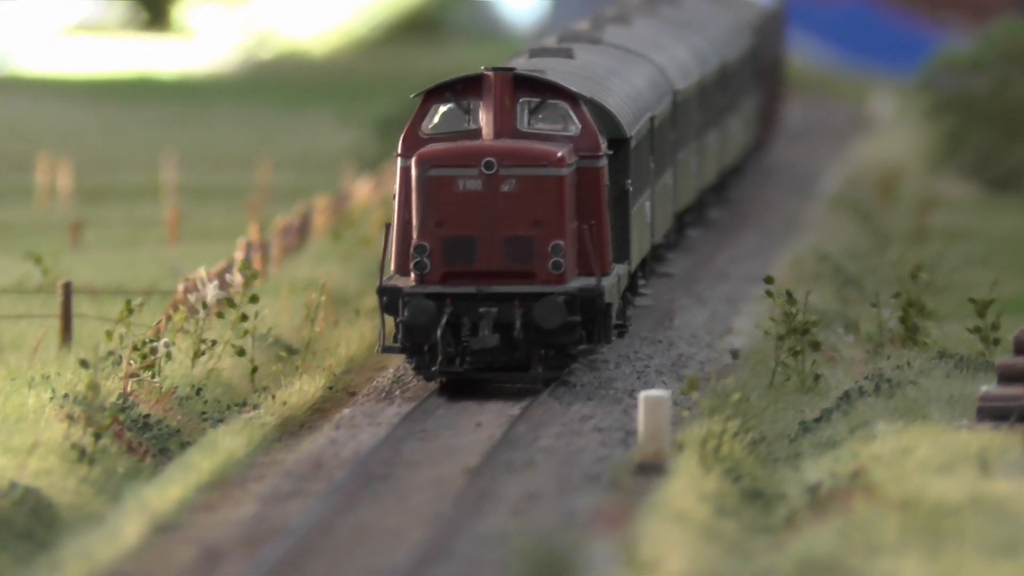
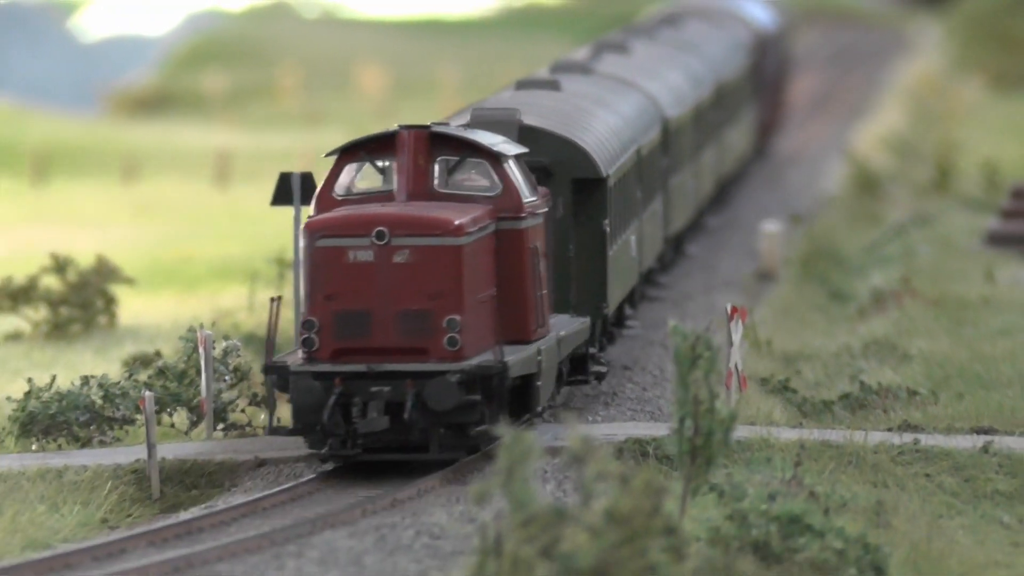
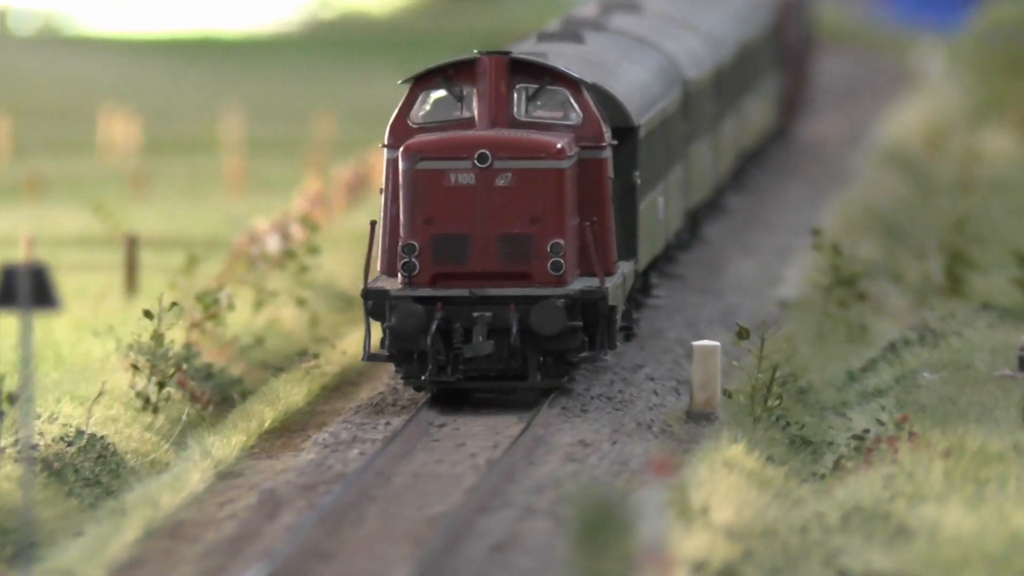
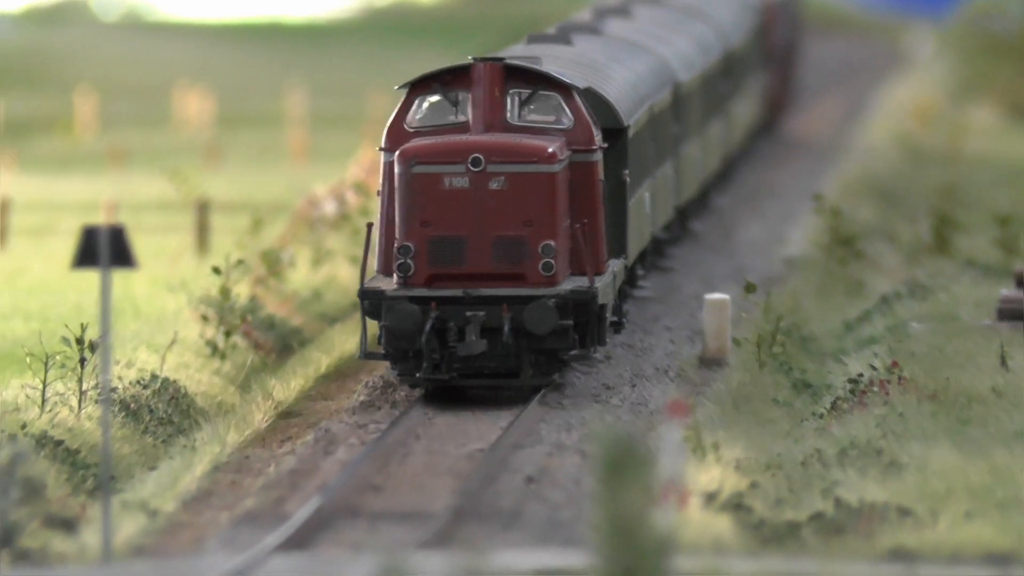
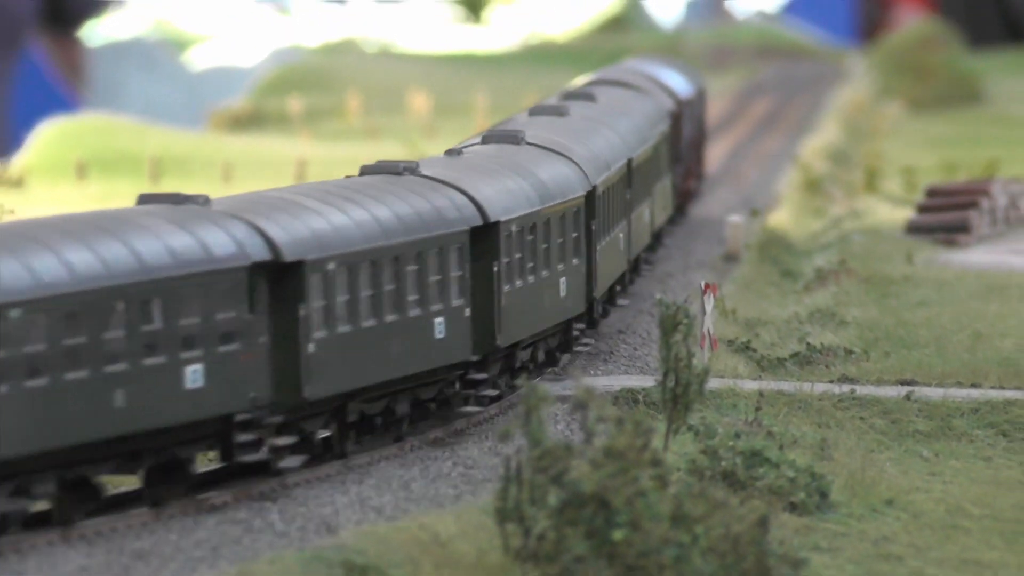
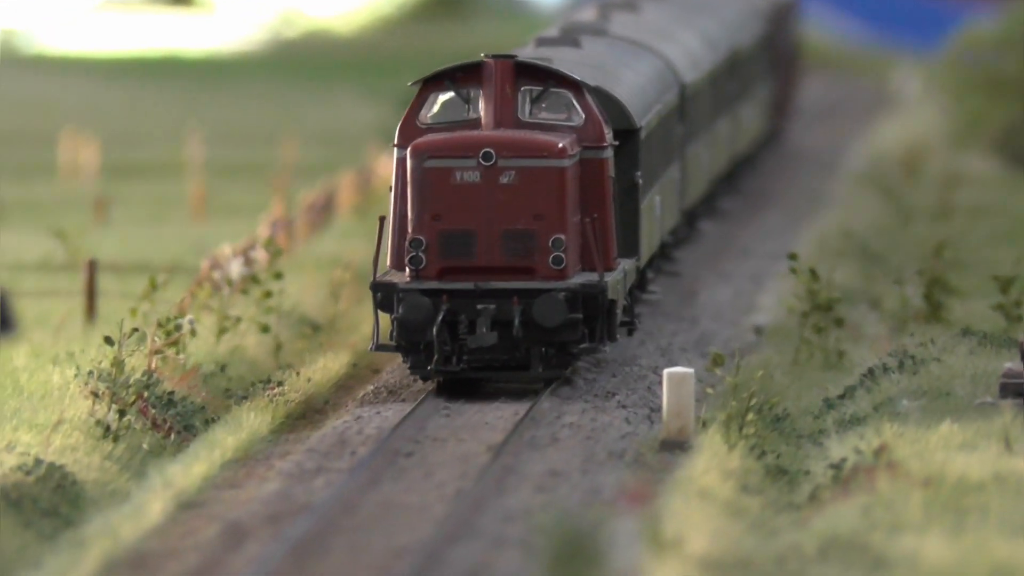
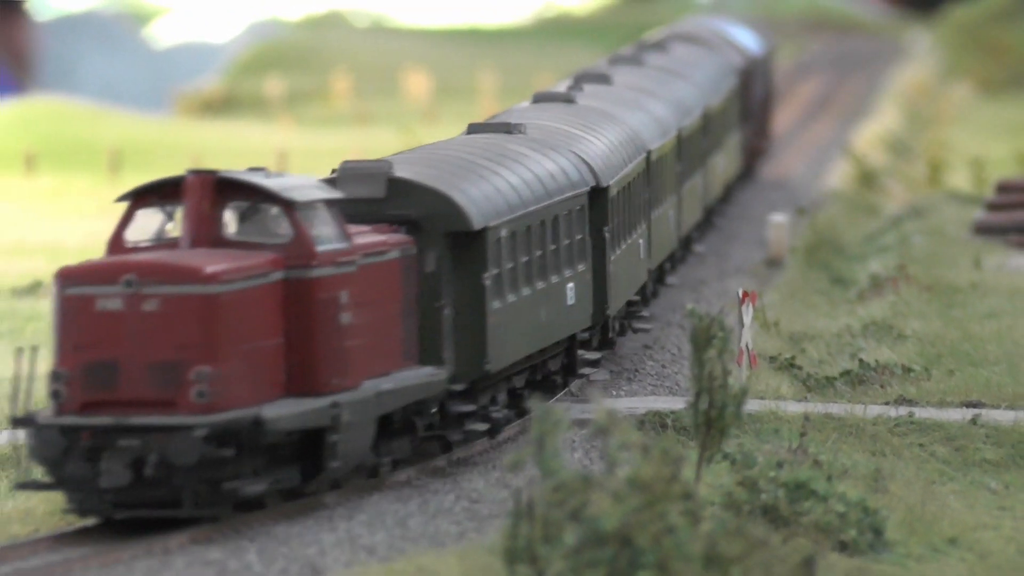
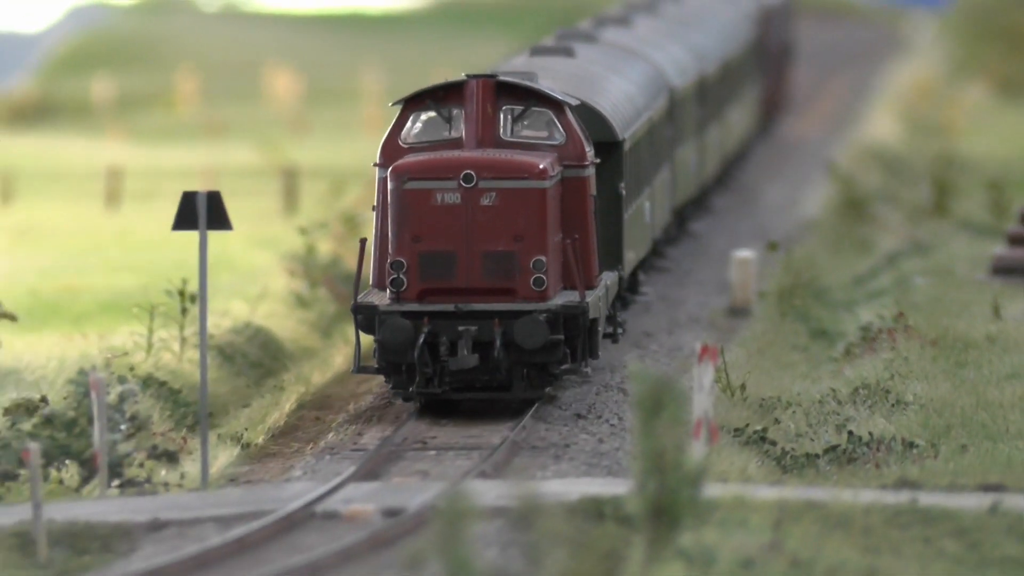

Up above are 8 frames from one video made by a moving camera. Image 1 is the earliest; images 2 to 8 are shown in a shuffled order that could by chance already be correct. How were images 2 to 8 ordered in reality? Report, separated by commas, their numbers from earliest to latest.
6, 3, 4, 8, 2, 7, 5
